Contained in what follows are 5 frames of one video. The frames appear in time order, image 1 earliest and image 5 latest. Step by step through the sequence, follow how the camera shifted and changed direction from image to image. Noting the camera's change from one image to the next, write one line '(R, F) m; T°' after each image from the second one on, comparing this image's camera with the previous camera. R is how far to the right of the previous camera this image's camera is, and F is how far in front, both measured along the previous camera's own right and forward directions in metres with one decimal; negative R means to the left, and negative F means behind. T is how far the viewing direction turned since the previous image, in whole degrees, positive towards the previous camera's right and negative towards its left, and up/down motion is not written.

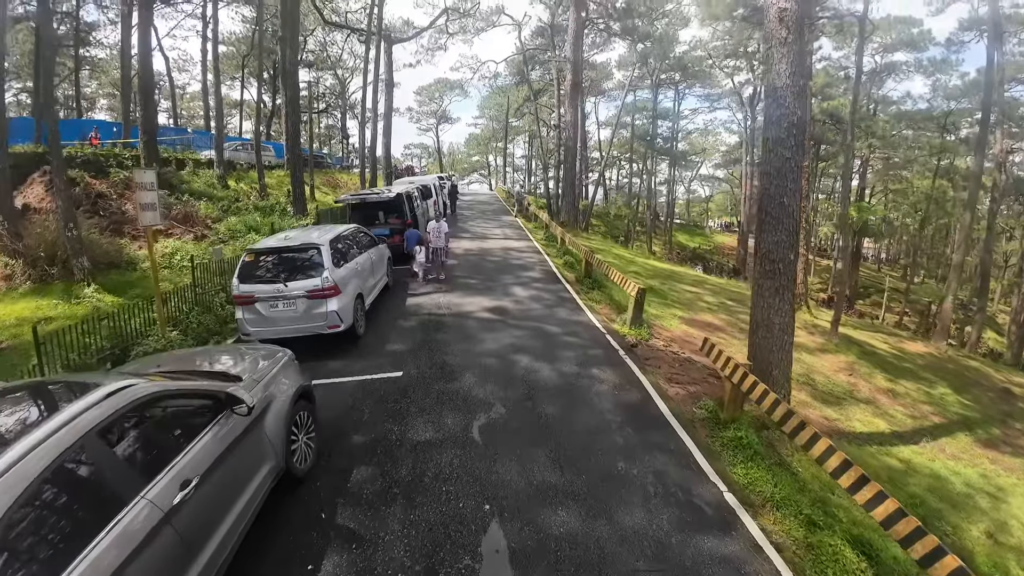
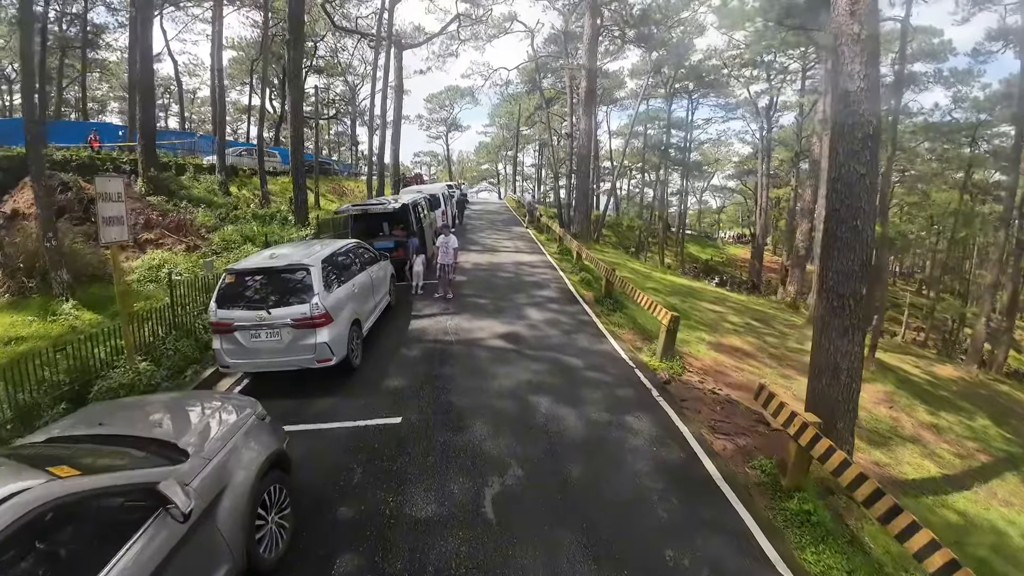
(-0.1, +0.9) m; -1°
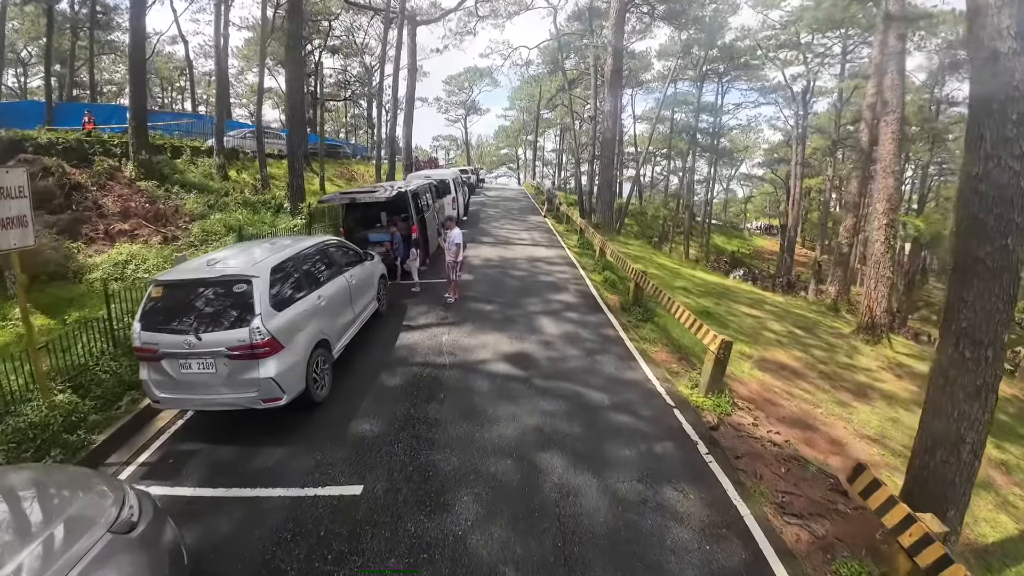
(+0.1, +1.5) m; -2°
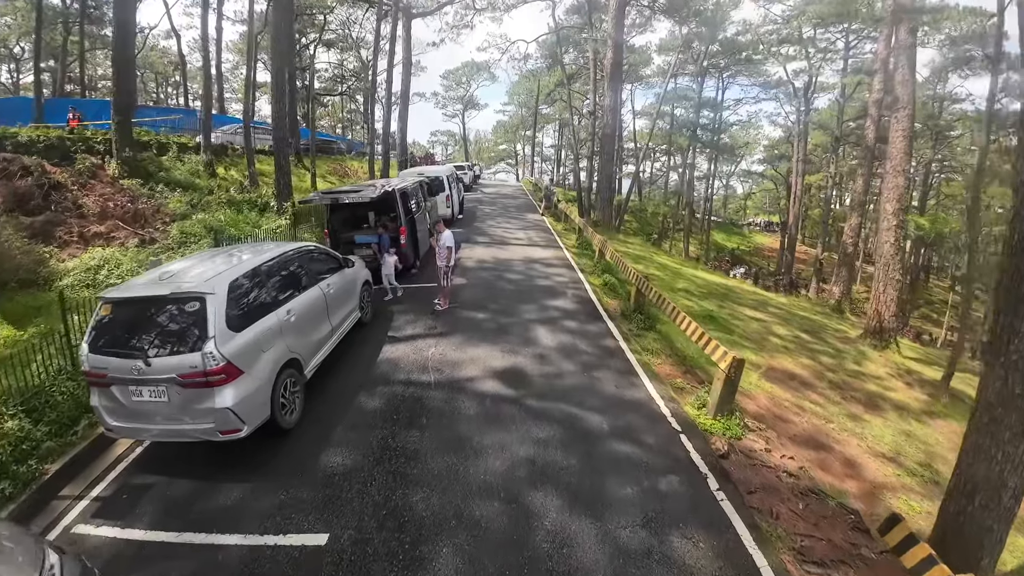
(+0.1, +0.5) m; 0°
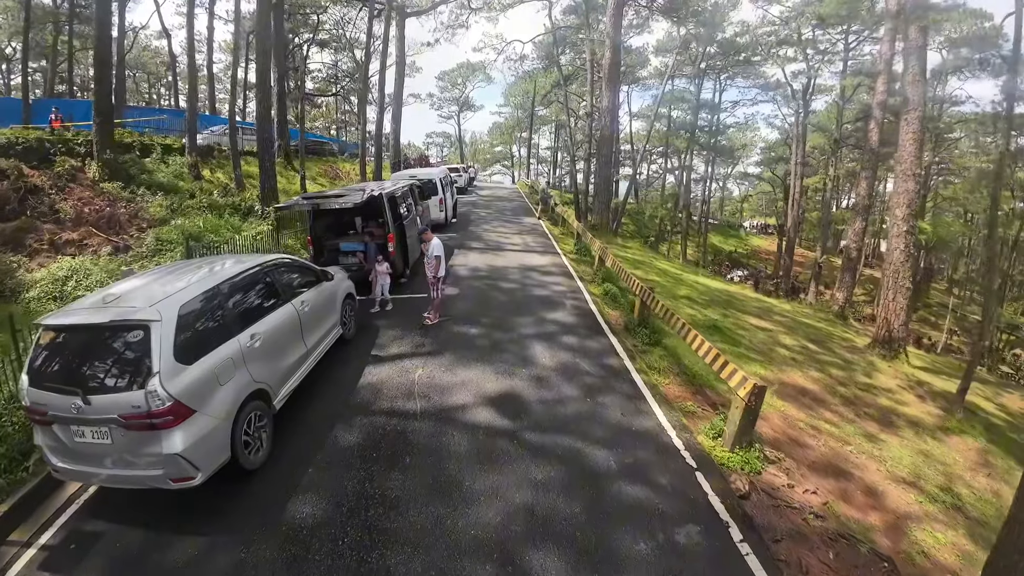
(0.0, +0.6) m; 0°
